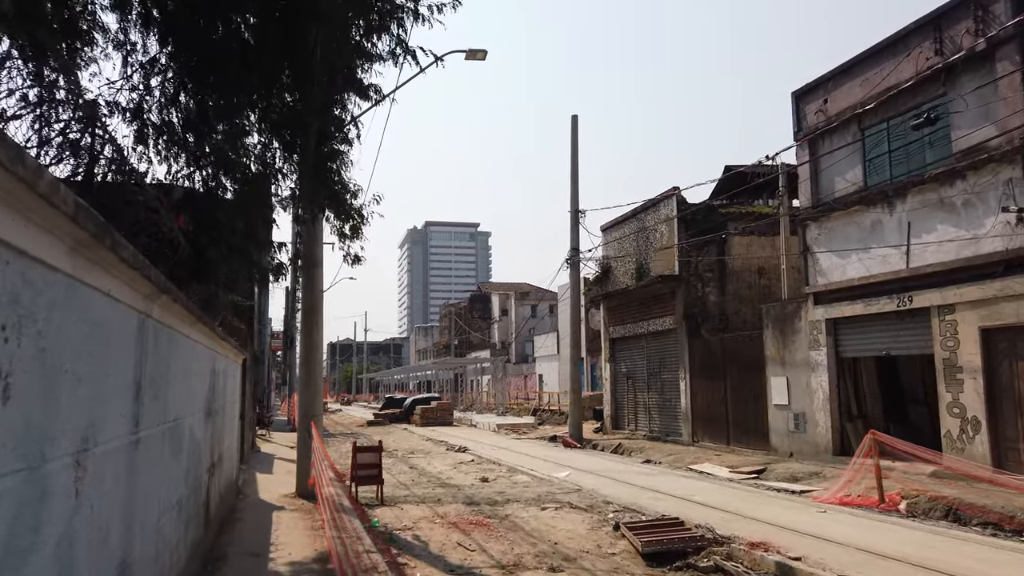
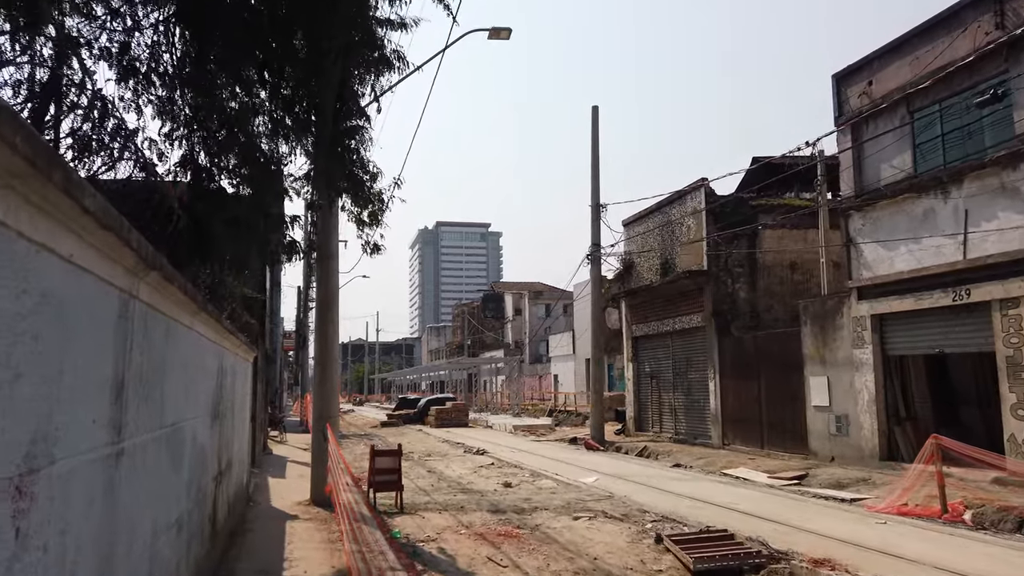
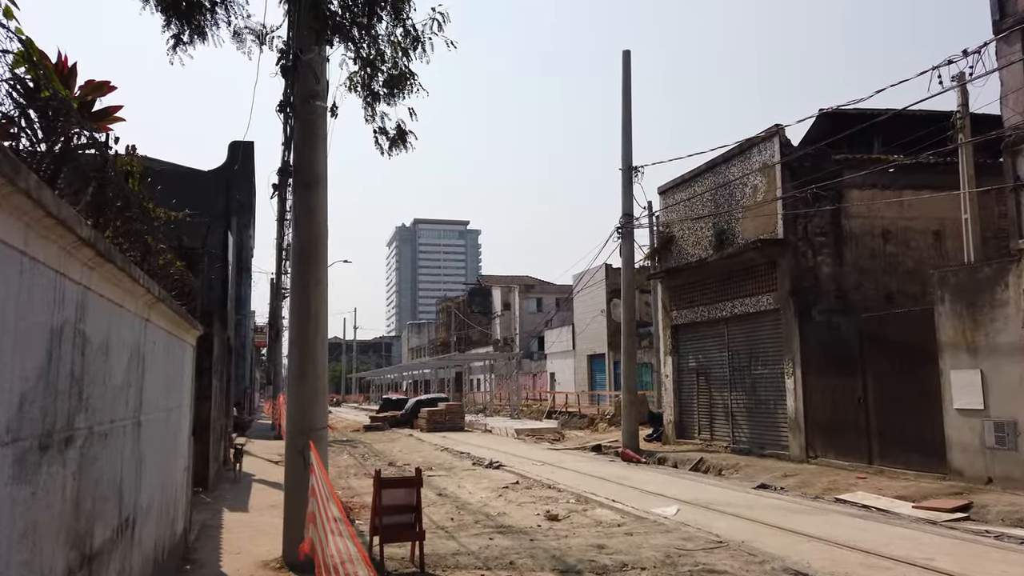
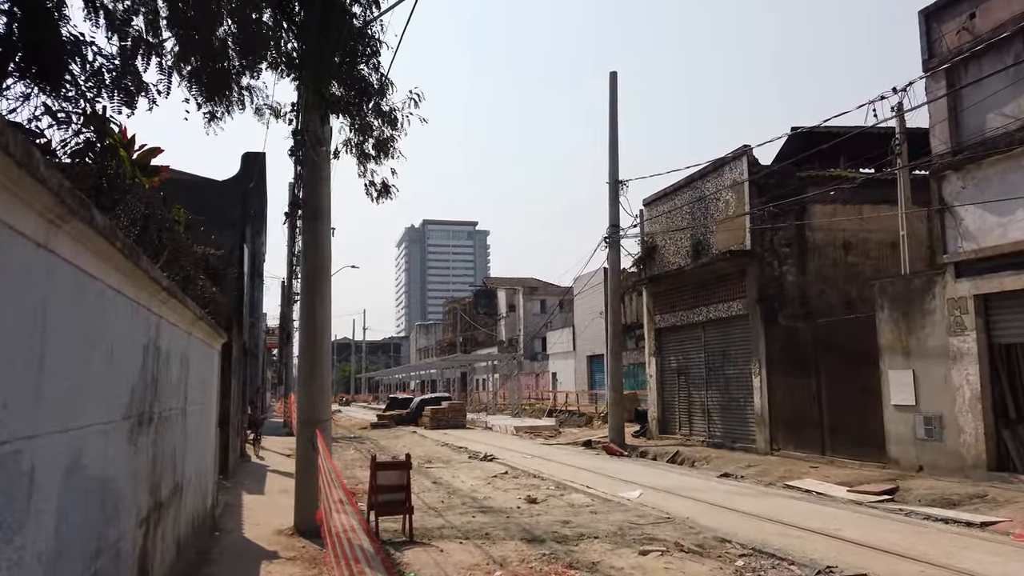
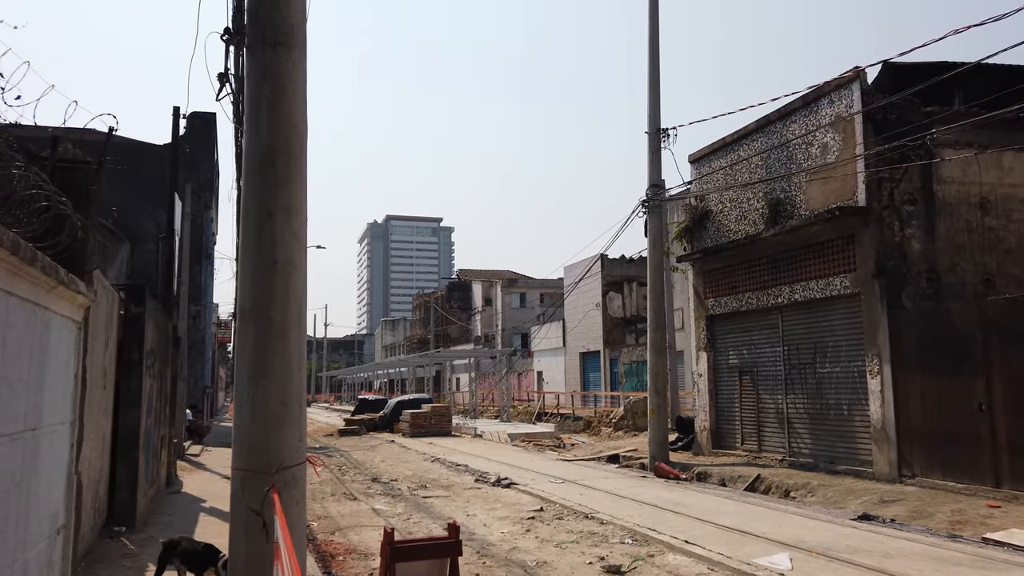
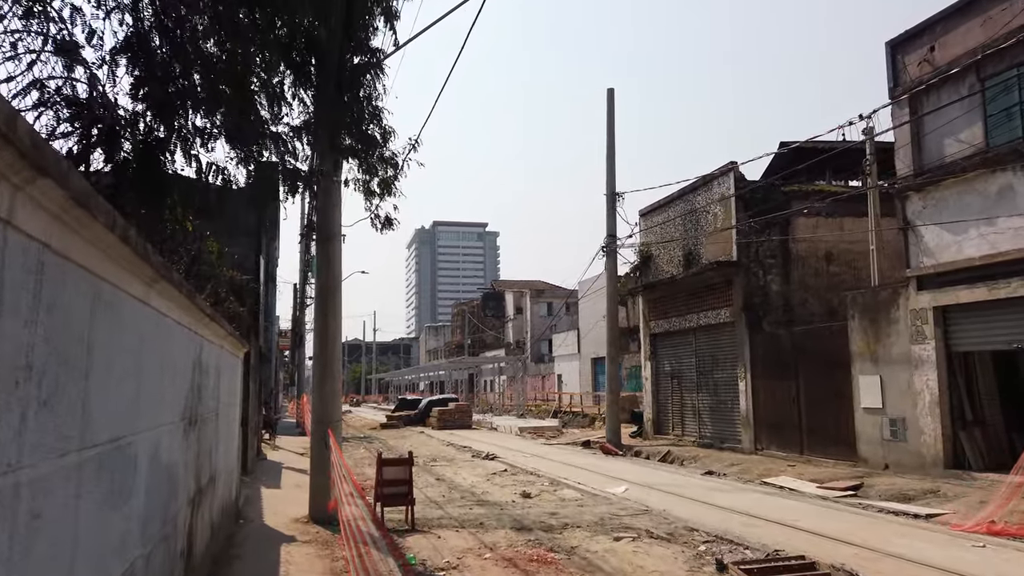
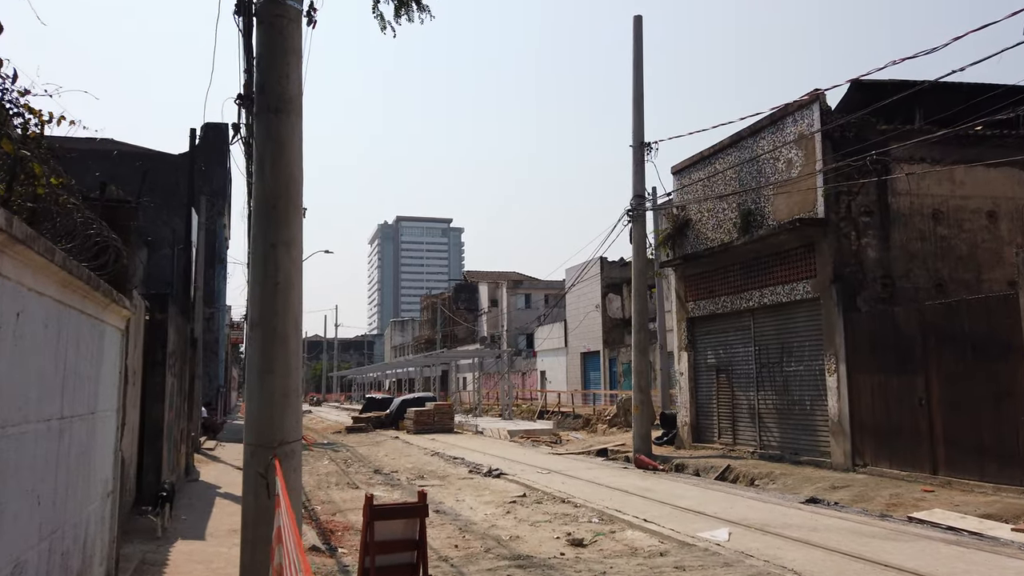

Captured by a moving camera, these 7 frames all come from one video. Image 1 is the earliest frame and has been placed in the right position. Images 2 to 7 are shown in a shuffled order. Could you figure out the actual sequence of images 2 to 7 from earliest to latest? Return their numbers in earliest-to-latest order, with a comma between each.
2, 6, 4, 3, 7, 5
